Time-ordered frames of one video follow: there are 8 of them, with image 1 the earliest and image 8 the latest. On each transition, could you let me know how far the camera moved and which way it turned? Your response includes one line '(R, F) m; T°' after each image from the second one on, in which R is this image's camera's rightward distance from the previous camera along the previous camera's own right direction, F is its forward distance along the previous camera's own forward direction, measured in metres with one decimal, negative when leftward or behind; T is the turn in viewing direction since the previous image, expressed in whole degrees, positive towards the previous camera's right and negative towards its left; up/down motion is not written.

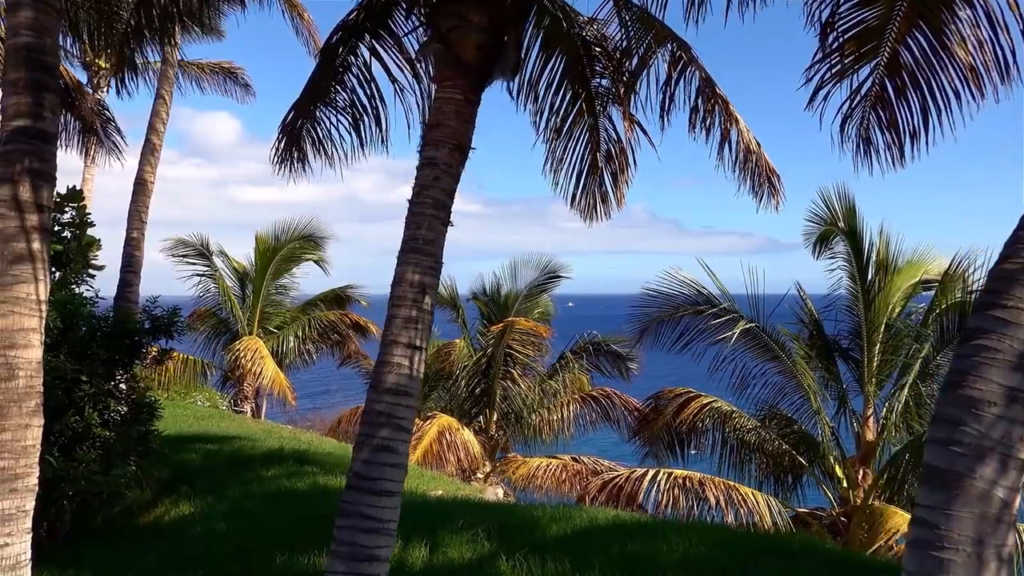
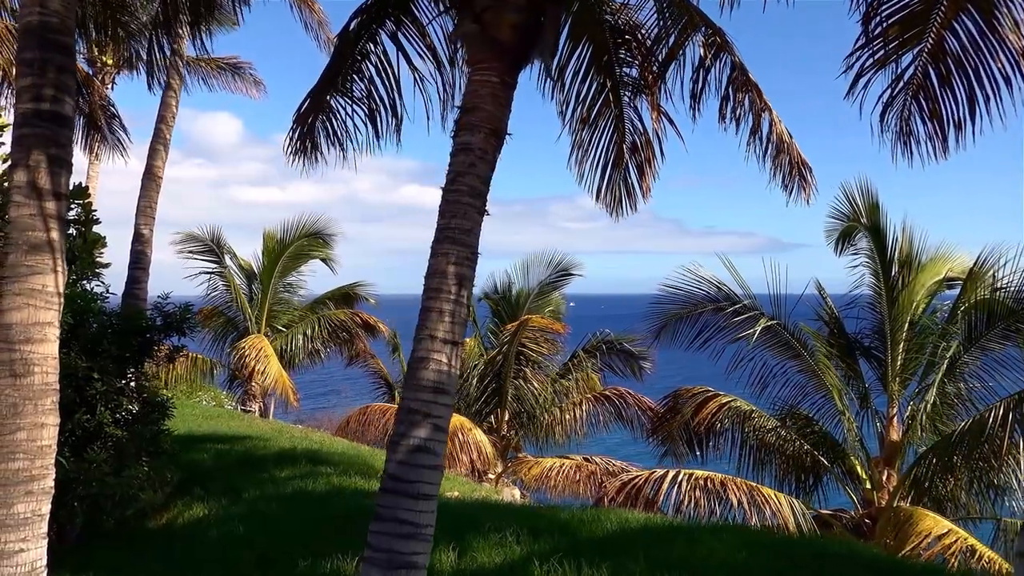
(-0.2, +0.2) m; 0°
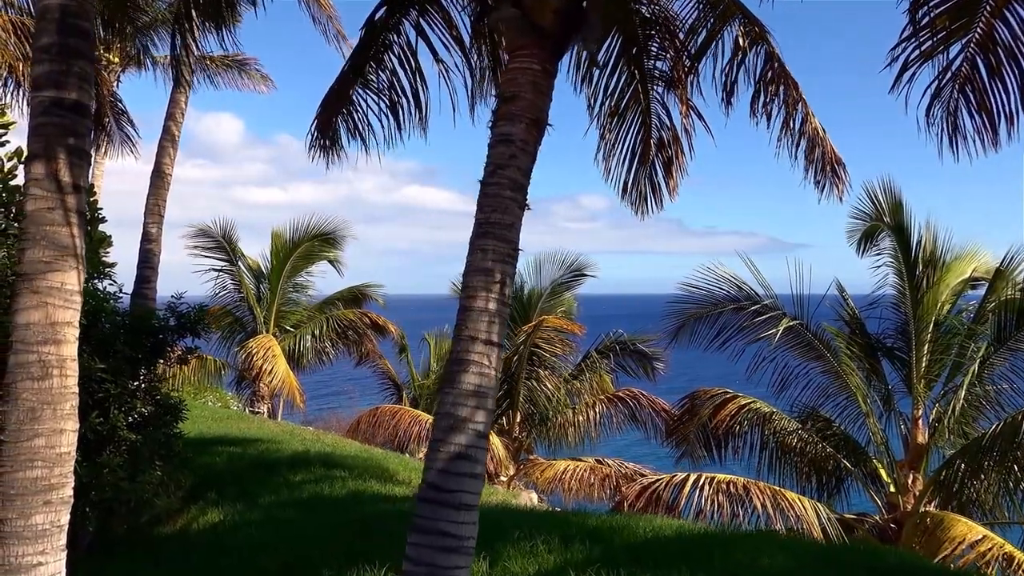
(-0.2, +0.2) m; 0°
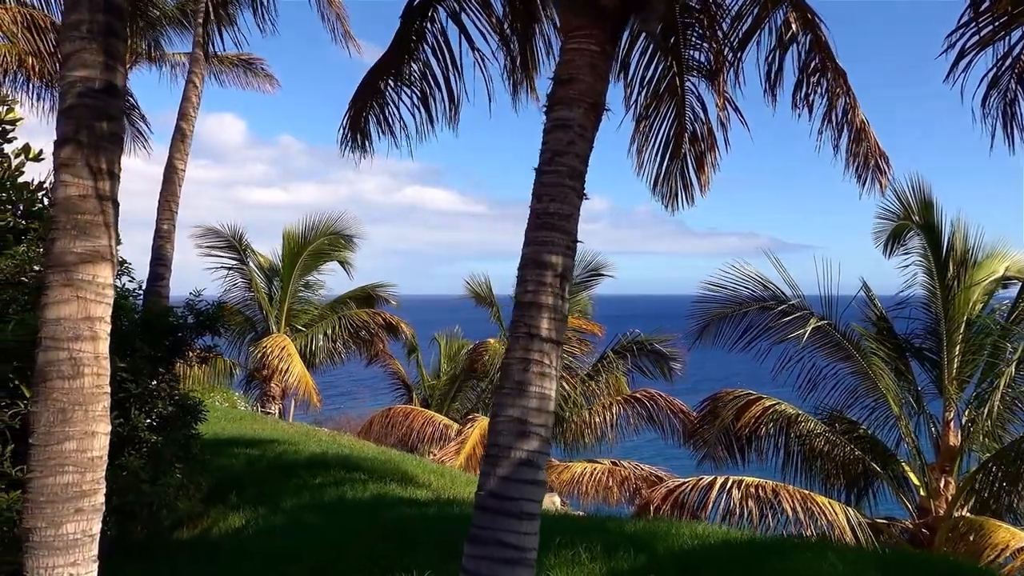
(-0.2, +0.2) m; 0°
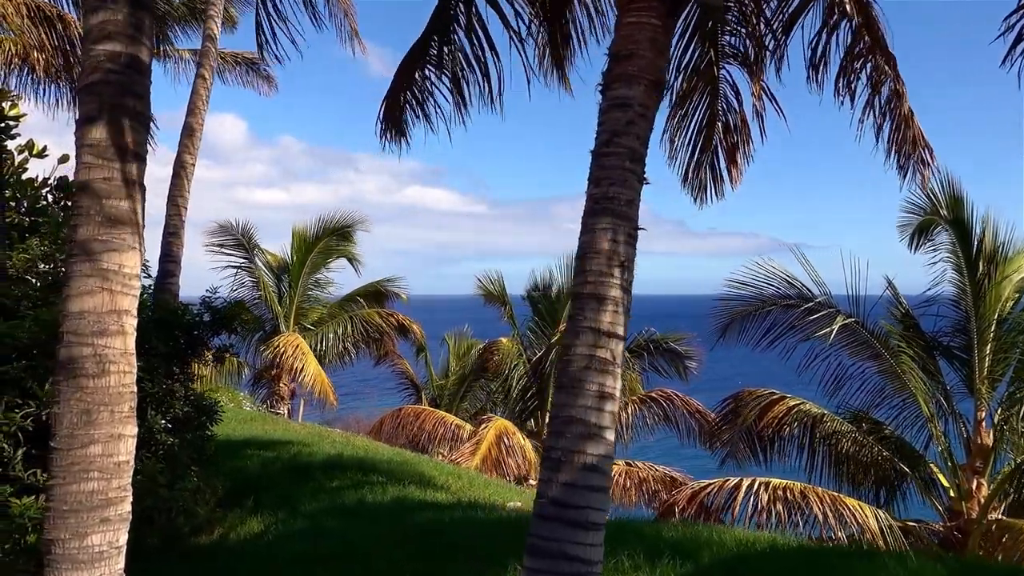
(-0.2, +0.2) m; 0°
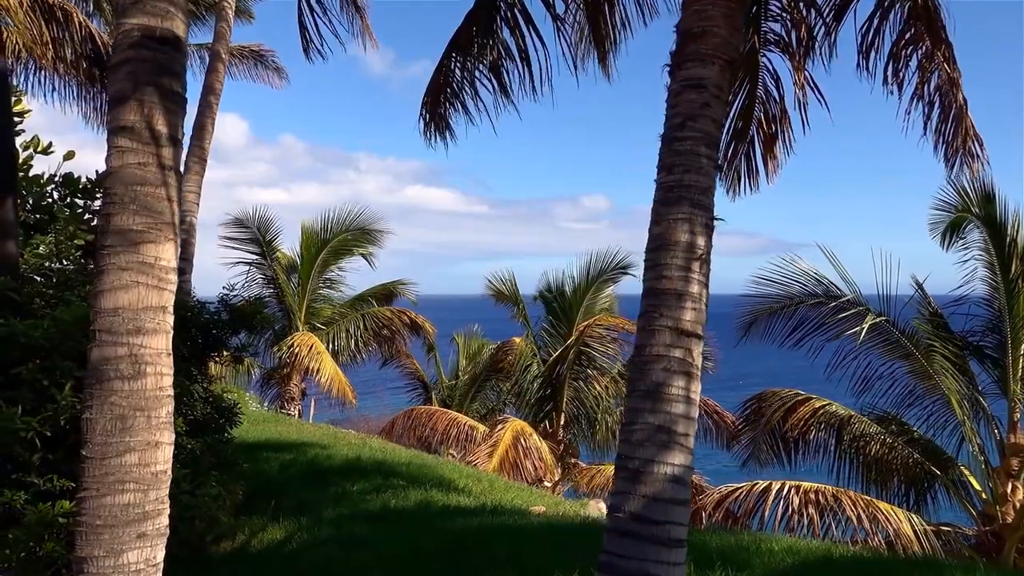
(-0.2, +0.2) m; 0°
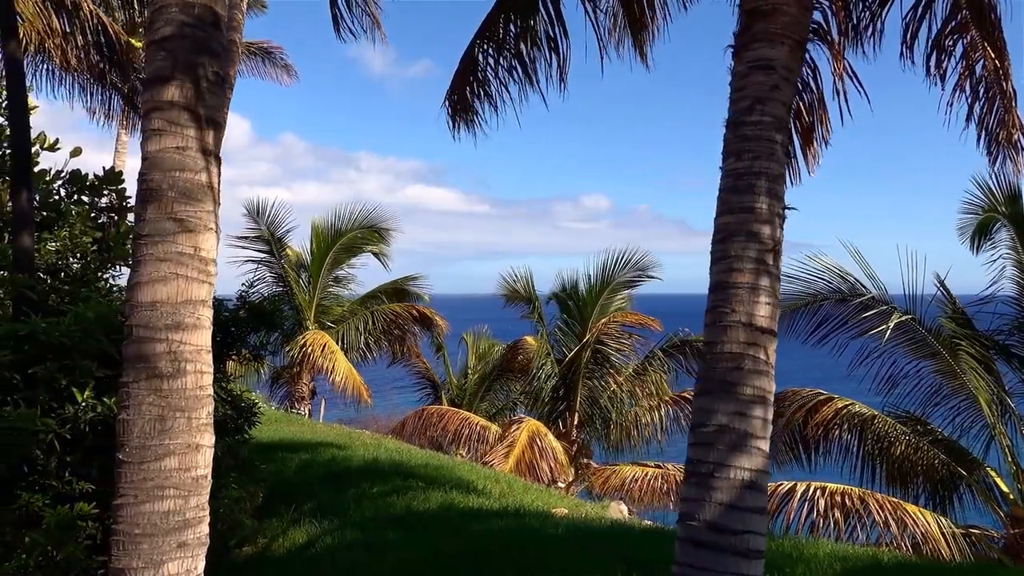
(-0.2, +0.2) m; 0°
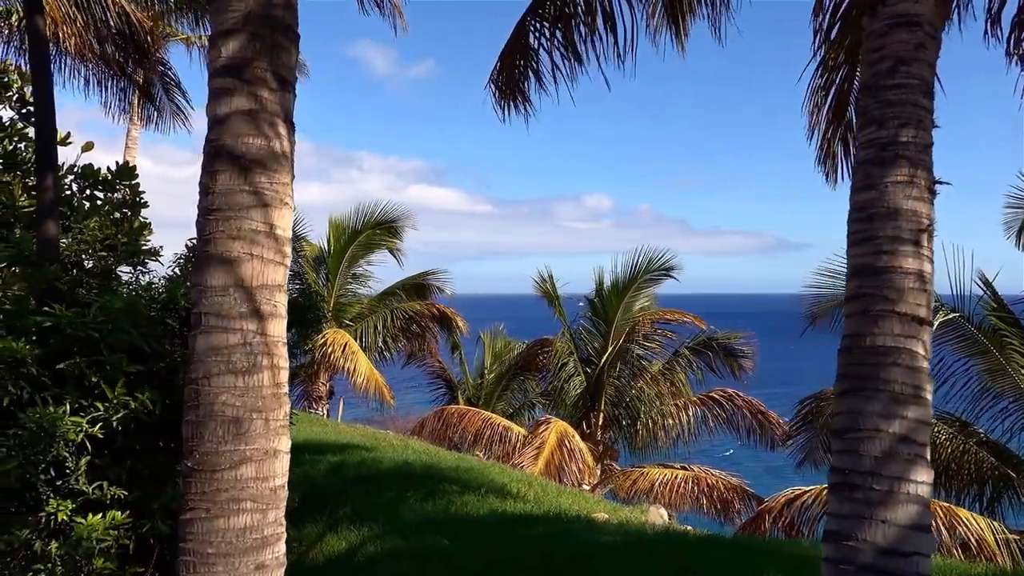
(-0.3, +0.3) m; 0°
